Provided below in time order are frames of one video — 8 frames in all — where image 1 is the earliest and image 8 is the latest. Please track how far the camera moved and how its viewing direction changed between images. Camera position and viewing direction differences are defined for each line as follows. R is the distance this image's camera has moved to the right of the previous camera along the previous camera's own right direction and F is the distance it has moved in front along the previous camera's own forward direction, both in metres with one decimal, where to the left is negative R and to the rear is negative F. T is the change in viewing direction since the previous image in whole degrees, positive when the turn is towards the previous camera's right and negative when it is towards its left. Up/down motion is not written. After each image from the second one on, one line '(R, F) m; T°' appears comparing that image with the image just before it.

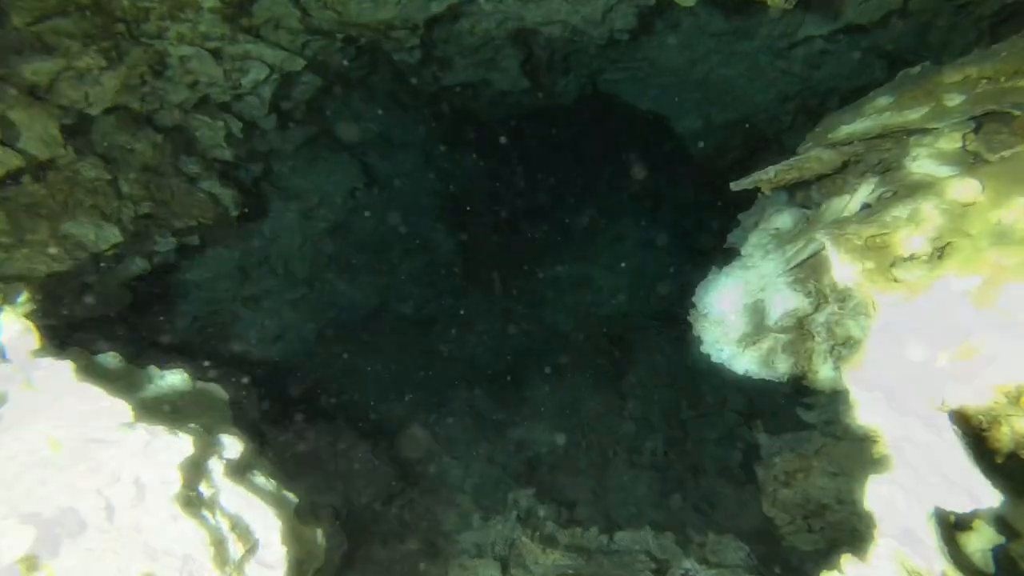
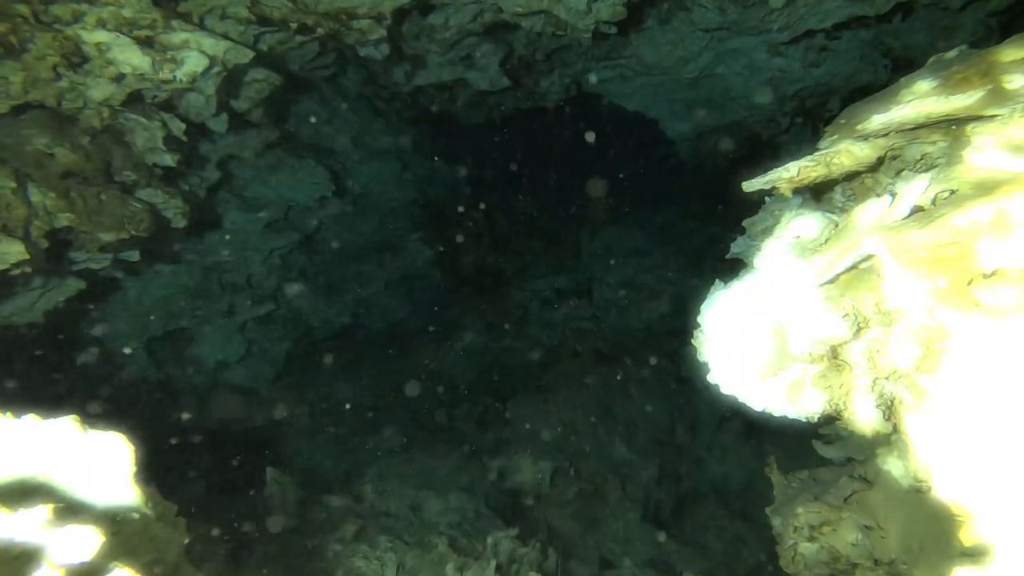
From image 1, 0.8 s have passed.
(0.0, +0.3) m; +1°
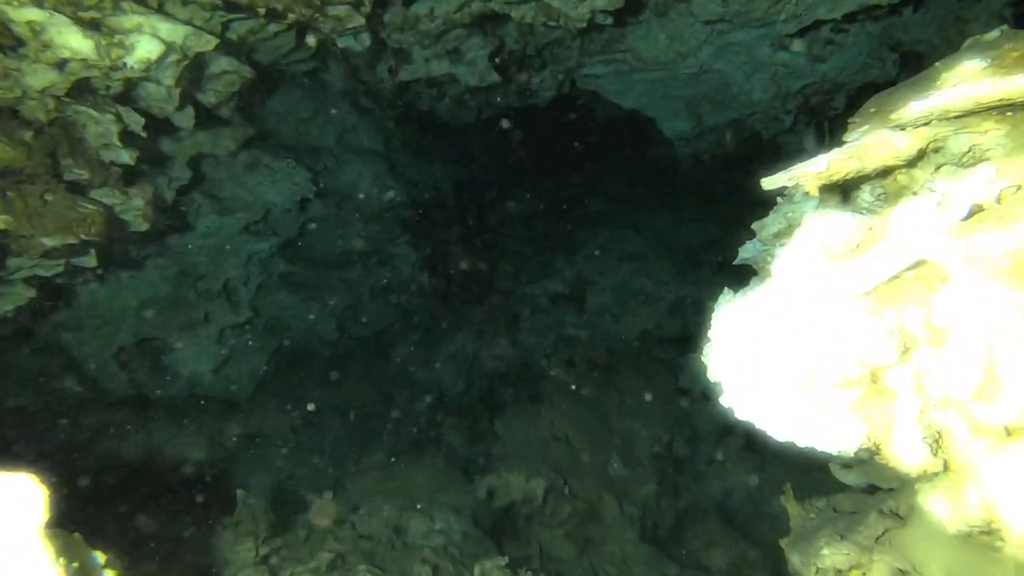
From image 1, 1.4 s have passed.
(0.0, +0.2) m; +1°
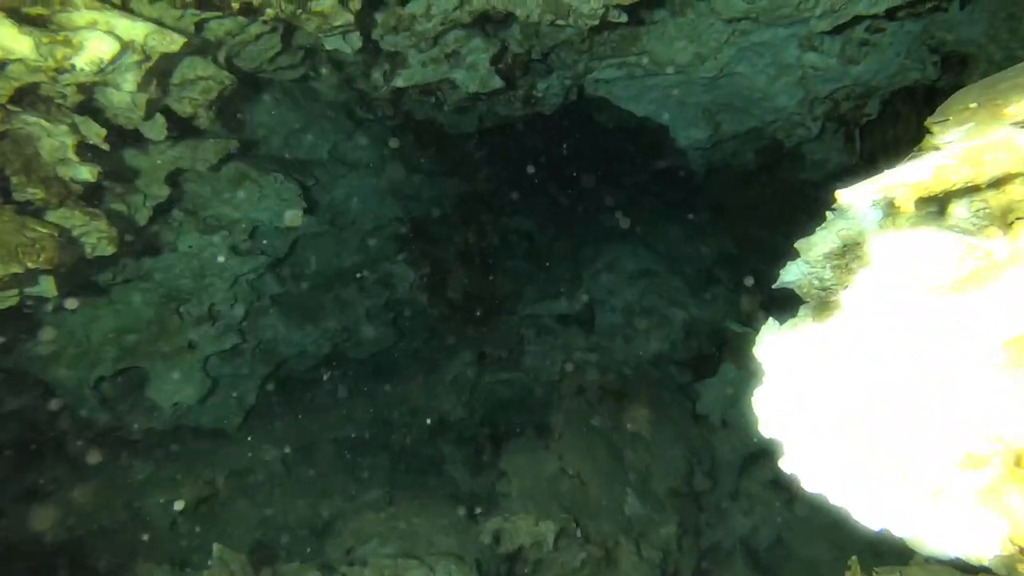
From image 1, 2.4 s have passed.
(0.0, +0.3) m; 0°
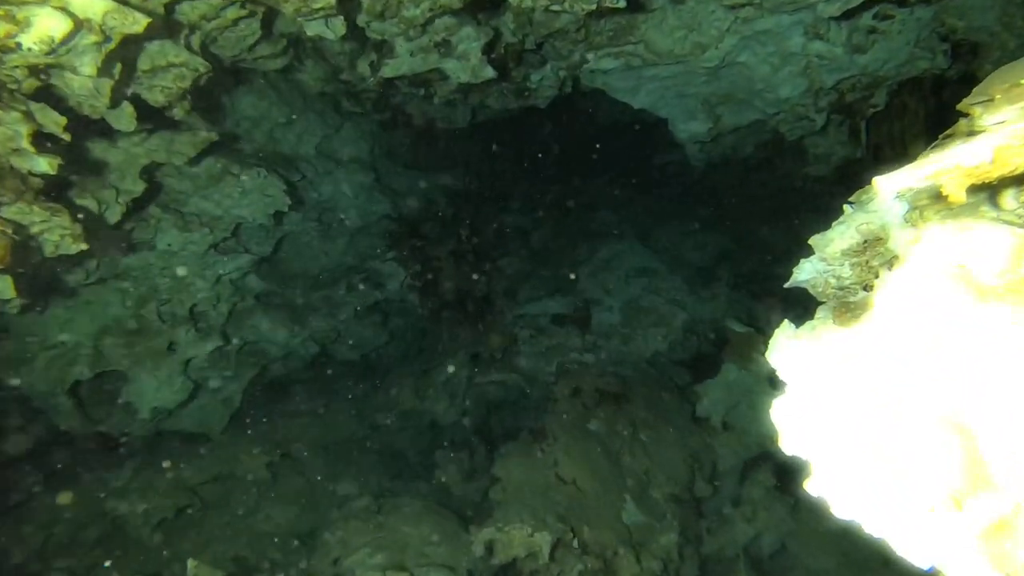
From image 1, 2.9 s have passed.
(0.0, +0.2) m; 0°
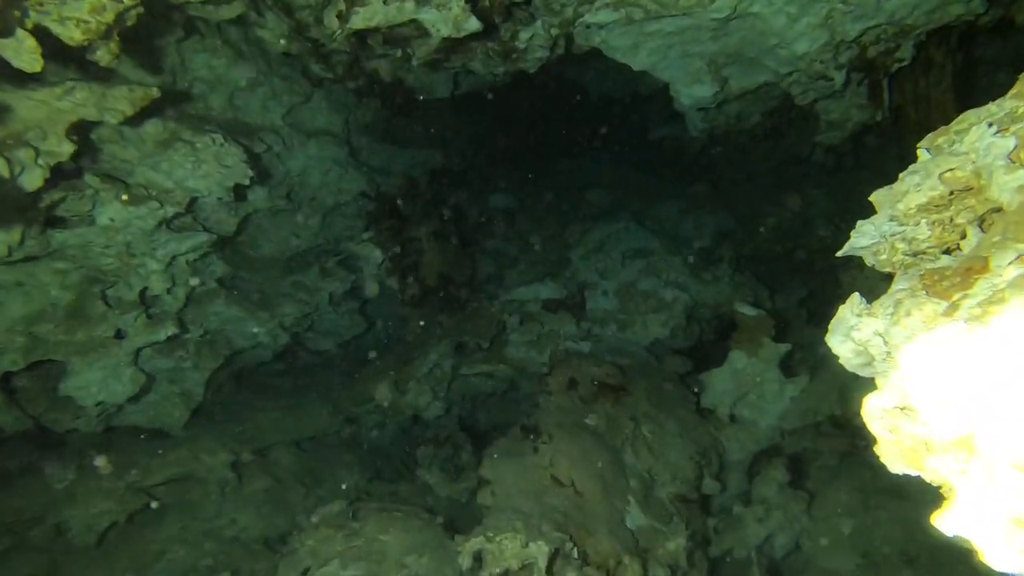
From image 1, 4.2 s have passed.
(0.0, +0.4) m; +1°
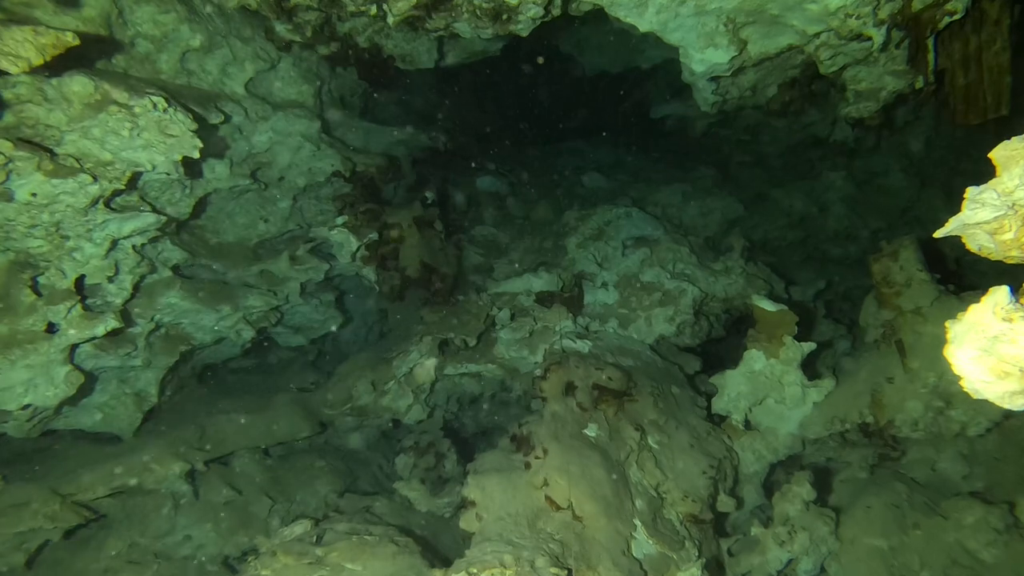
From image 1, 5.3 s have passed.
(0.0, +0.4) m; +1°
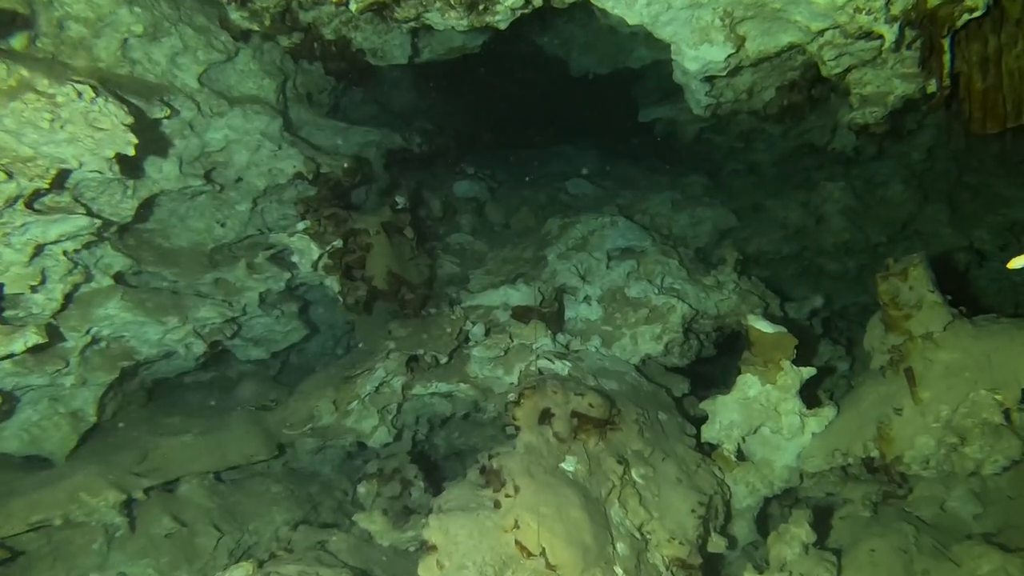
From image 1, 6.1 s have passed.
(+0.1, +0.3) m; +1°
